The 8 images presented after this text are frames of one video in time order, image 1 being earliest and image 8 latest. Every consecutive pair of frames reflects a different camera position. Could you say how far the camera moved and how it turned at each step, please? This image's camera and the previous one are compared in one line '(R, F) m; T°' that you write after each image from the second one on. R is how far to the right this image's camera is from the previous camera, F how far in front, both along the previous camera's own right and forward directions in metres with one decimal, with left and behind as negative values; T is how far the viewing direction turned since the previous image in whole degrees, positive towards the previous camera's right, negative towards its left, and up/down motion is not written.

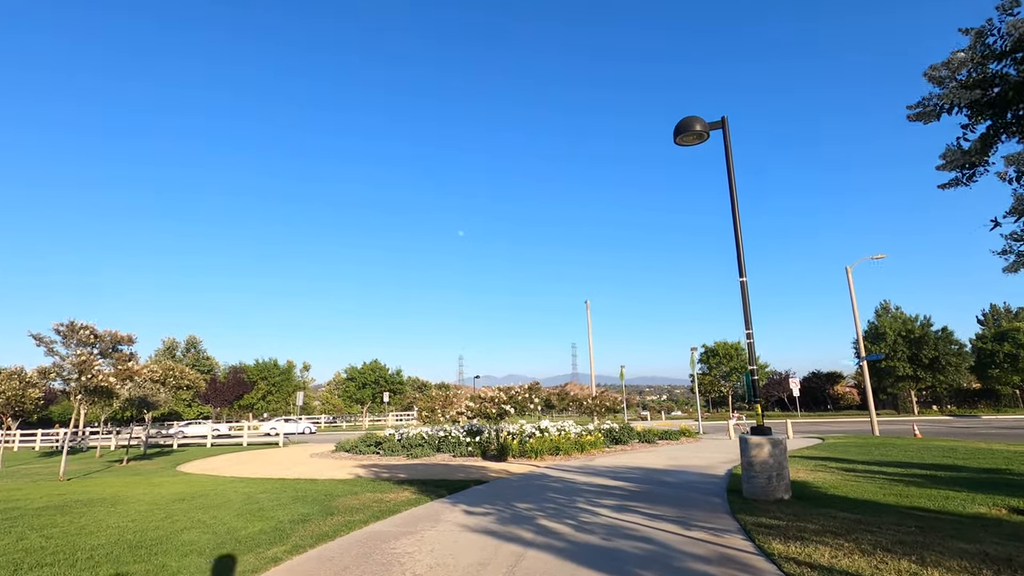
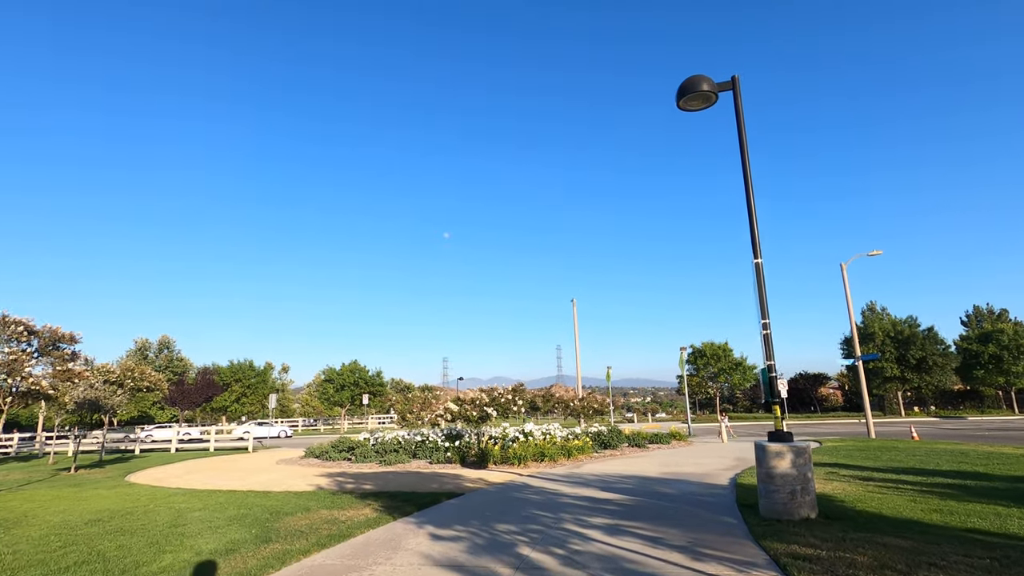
(+0.1, +1.2) m; +1°
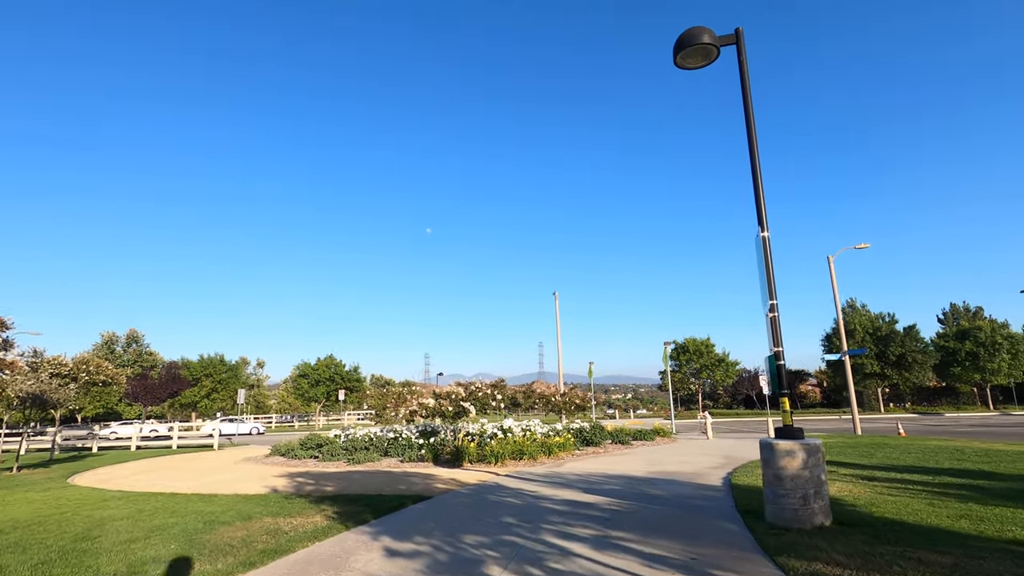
(+0.1, +0.9) m; +2°
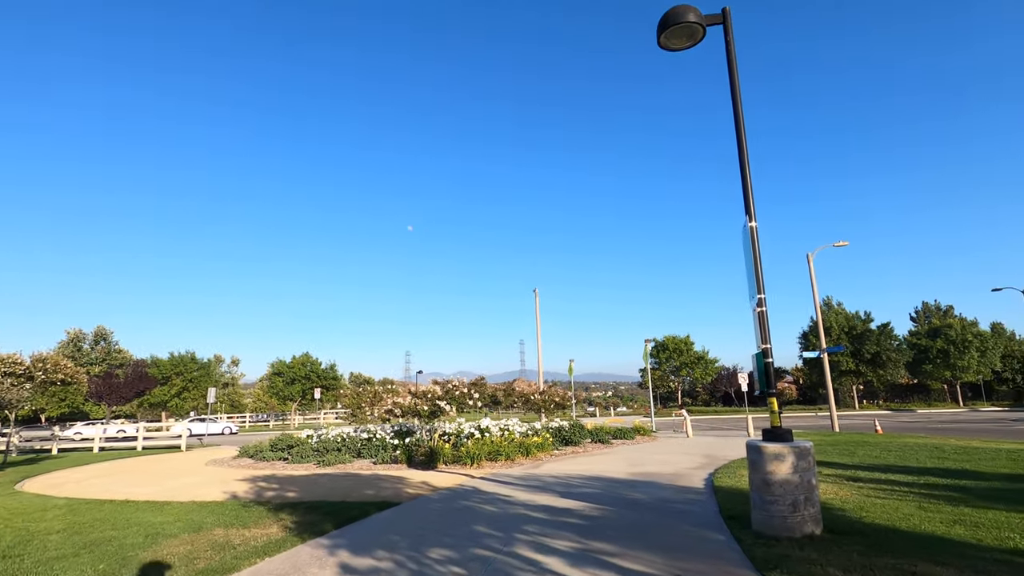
(+0.1, +0.4) m; +2°
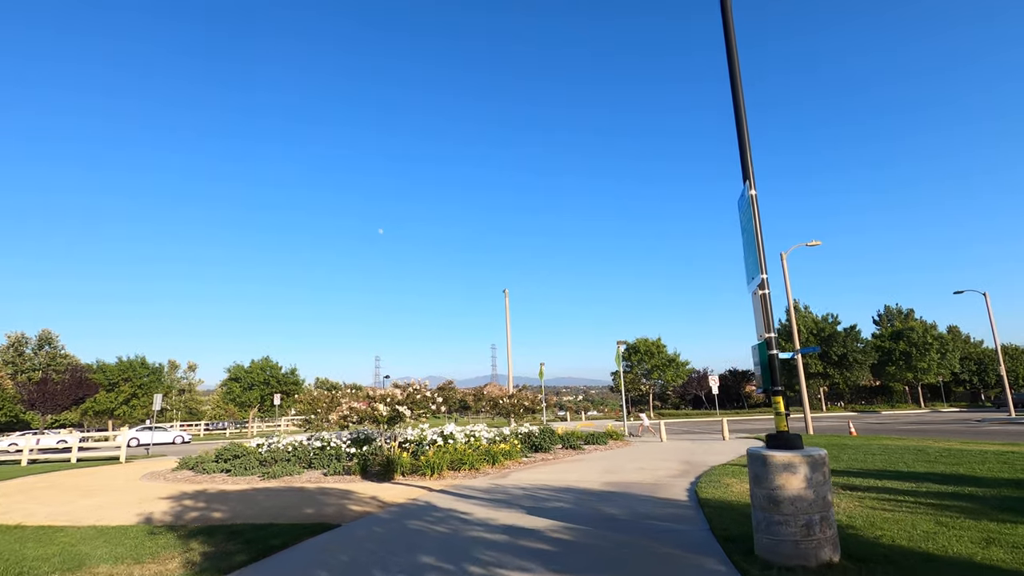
(+0.1, +1.0) m; +3°
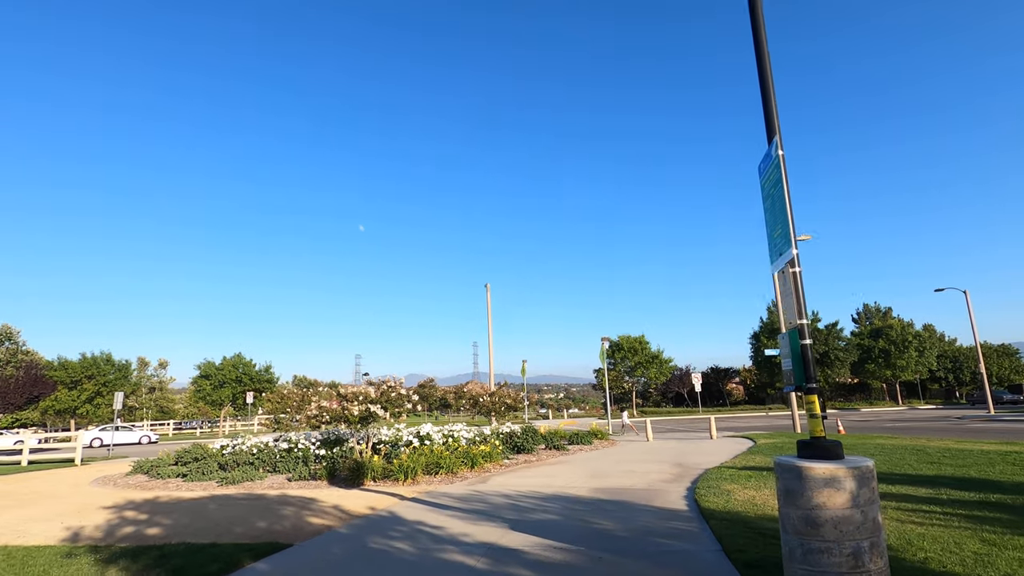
(0.0, +0.9) m; +2°
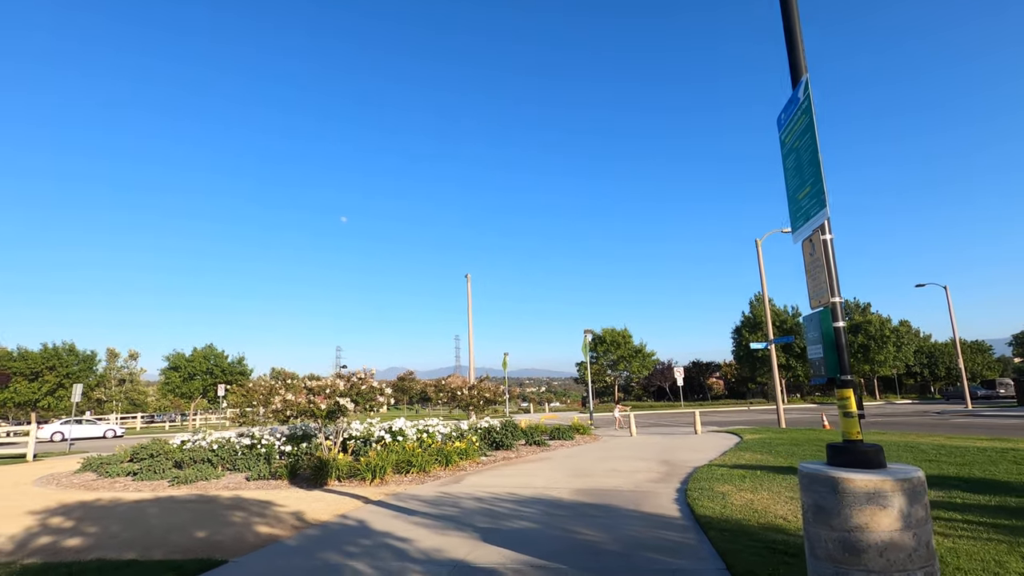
(+0.1, +0.8) m; +2°
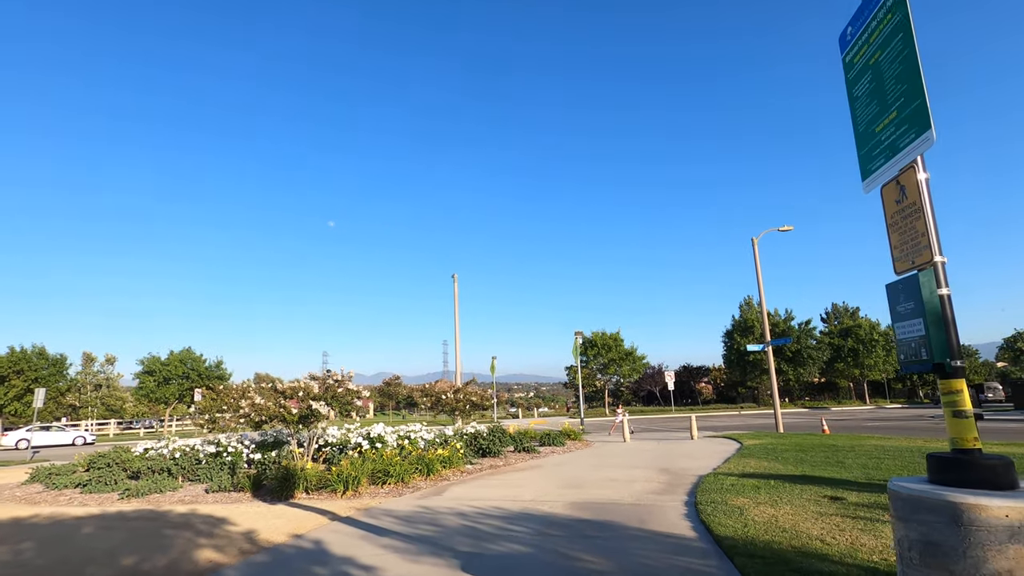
(0.0, +0.9) m; +1°
